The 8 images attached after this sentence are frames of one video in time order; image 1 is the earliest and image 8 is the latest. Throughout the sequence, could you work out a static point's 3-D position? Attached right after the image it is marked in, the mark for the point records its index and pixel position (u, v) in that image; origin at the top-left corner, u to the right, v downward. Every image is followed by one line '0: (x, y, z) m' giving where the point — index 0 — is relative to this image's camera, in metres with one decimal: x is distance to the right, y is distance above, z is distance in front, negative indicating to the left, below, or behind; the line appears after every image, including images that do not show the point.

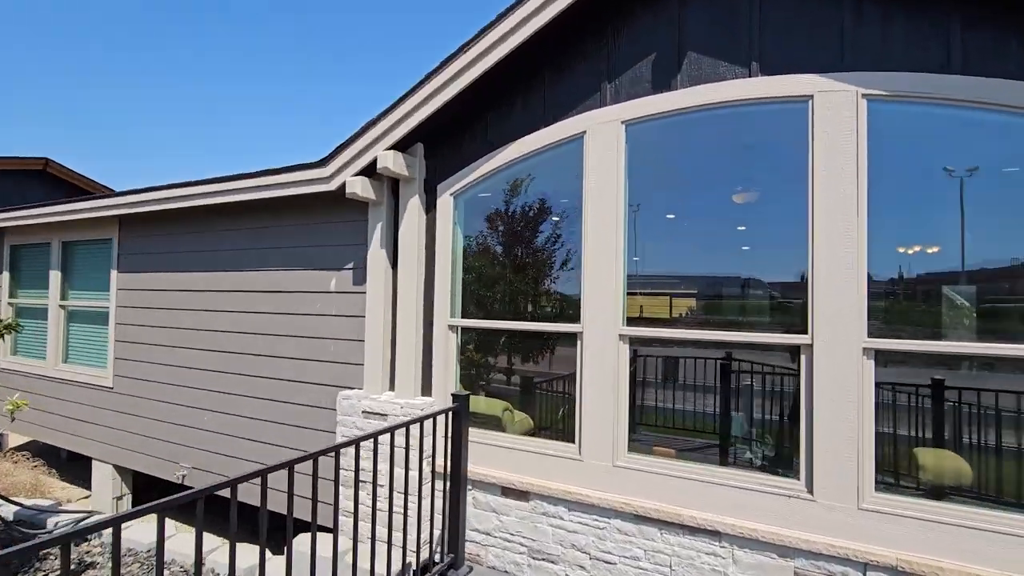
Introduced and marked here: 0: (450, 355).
0: (-0.5, -0.6, +4.0) m
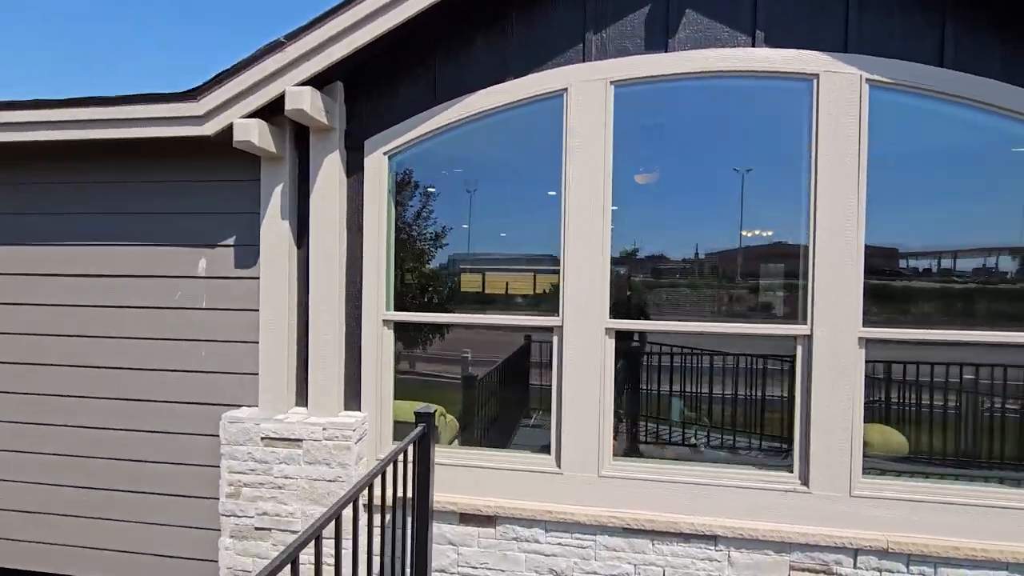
0: (-0.8, -0.5, +3.1) m
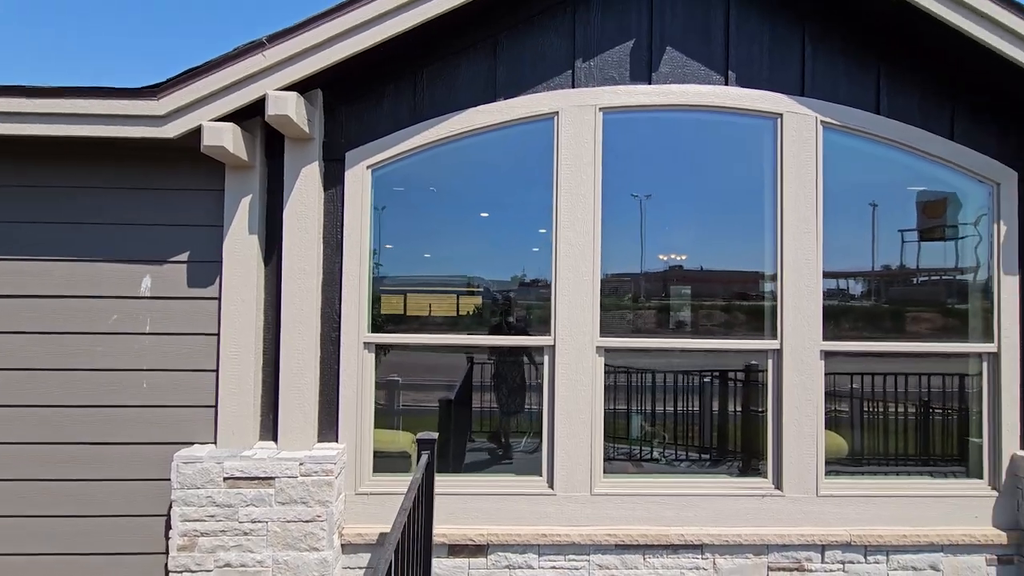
0: (-0.8, -0.6, +2.9) m
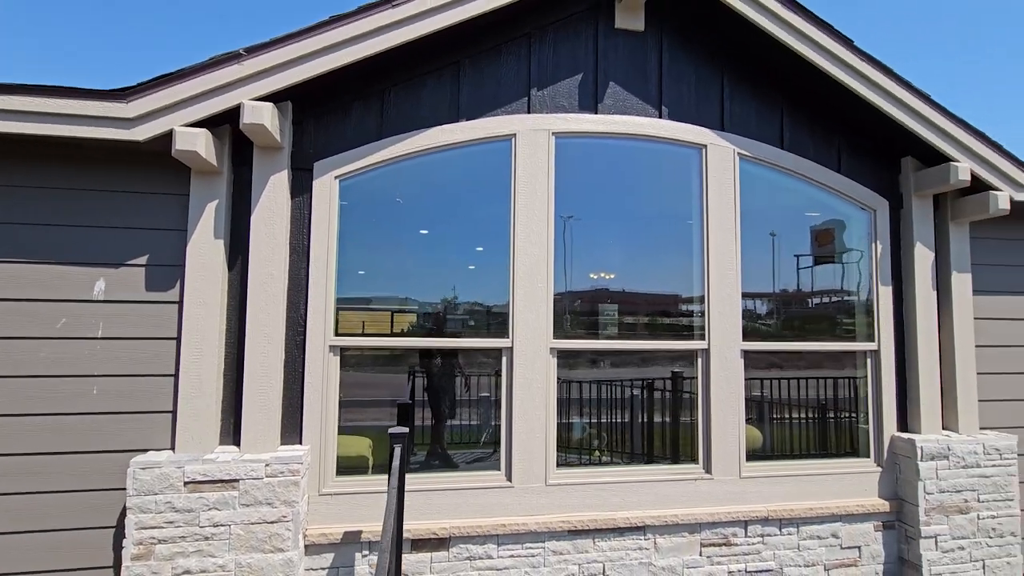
0: (-1.1, -0.6, +3.0) m
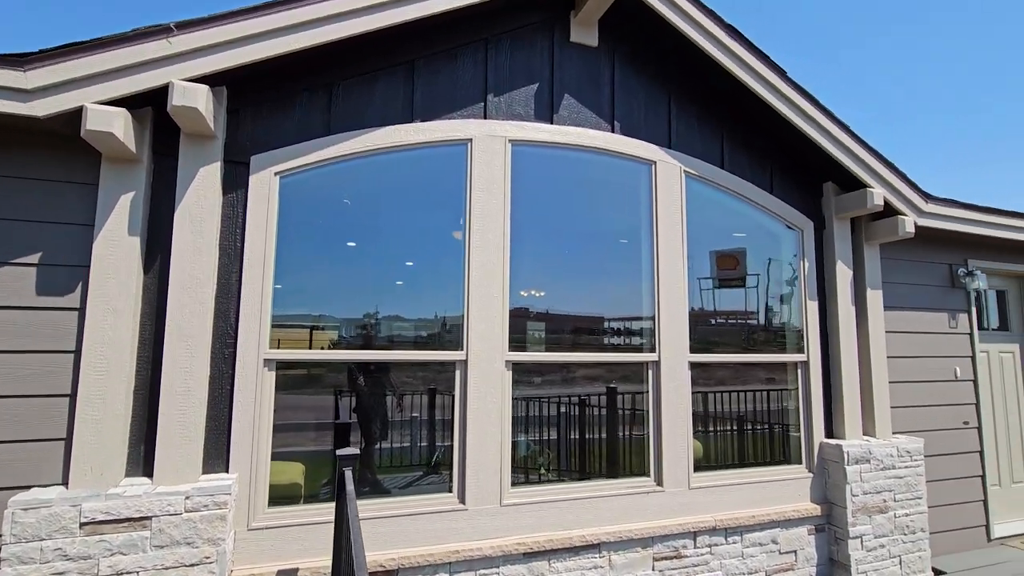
0: (-1.3, -0.6, +2.7) m
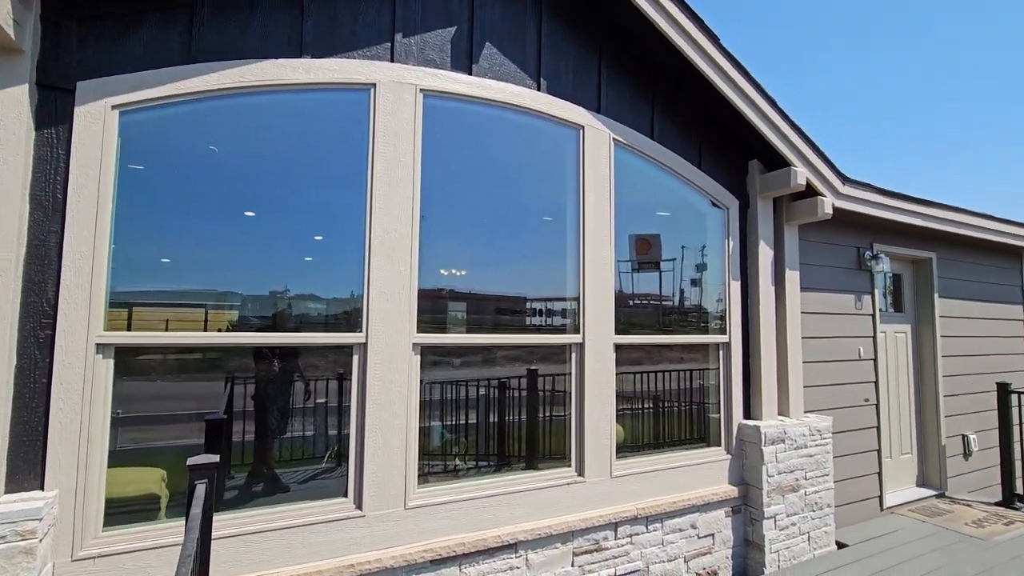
0: (-1.7, -0.5, +2.1) m
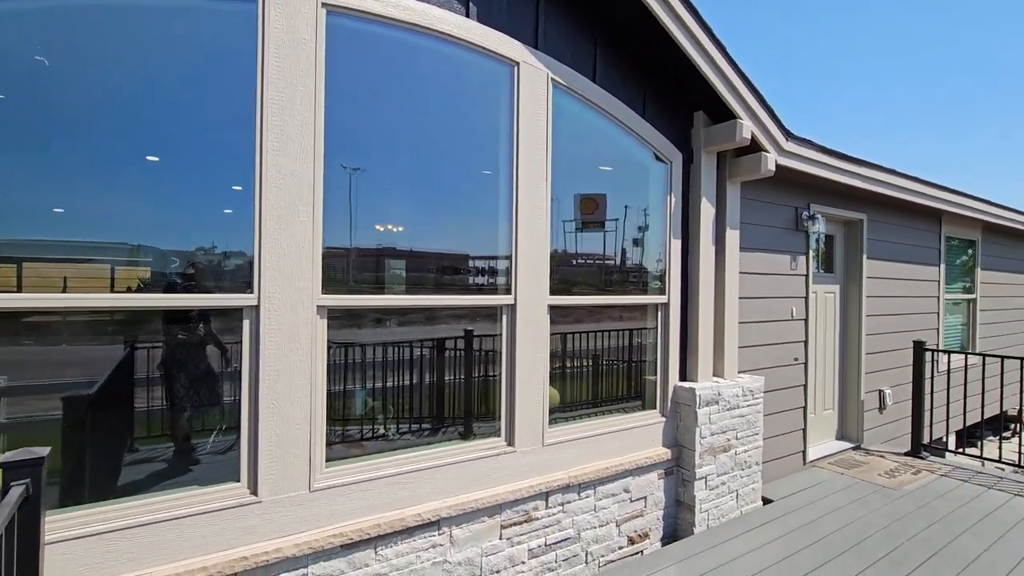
0: (-2.0, -0.3, +1.7) m
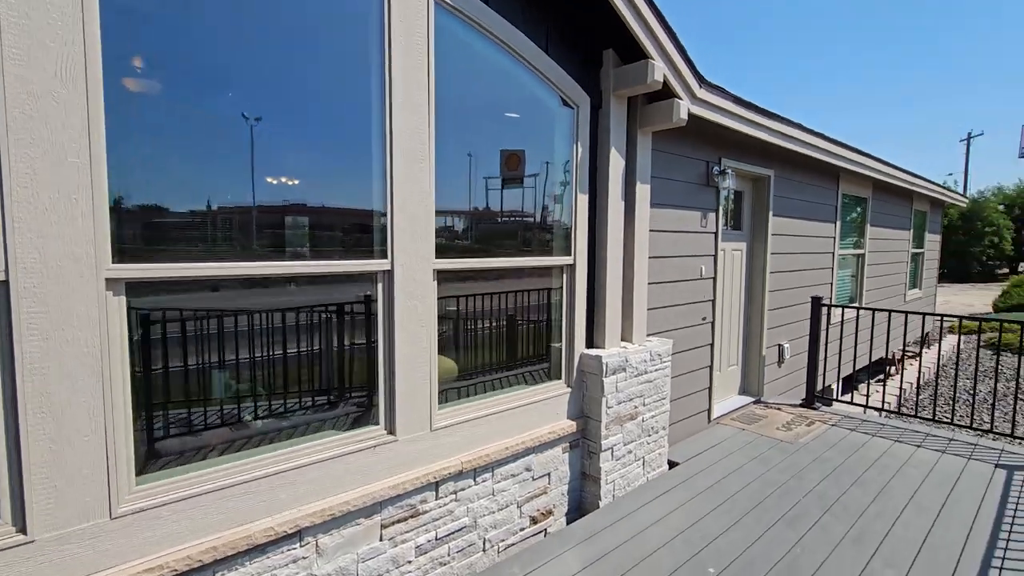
0: (-2.4, -0.3, +0.9) m
